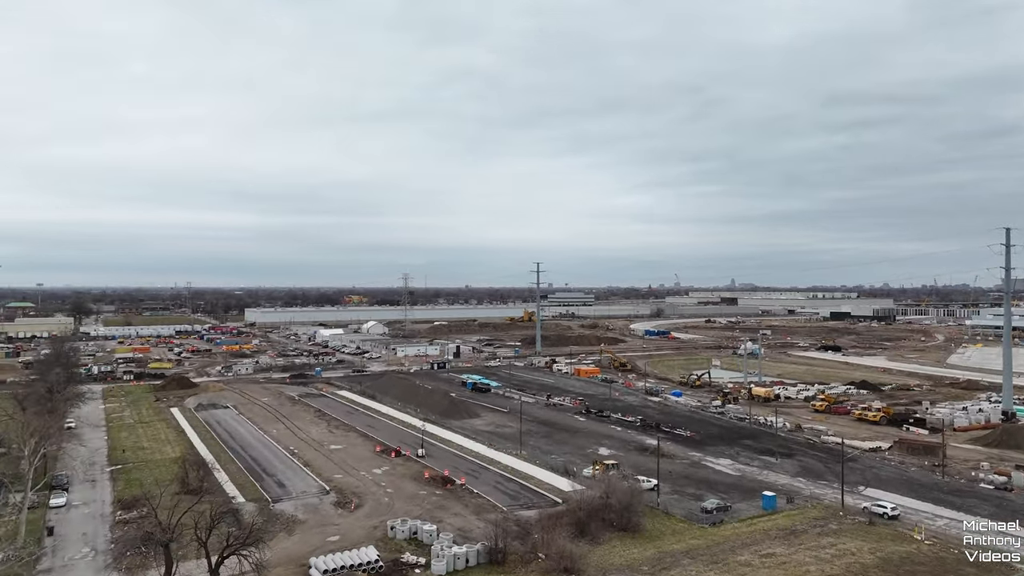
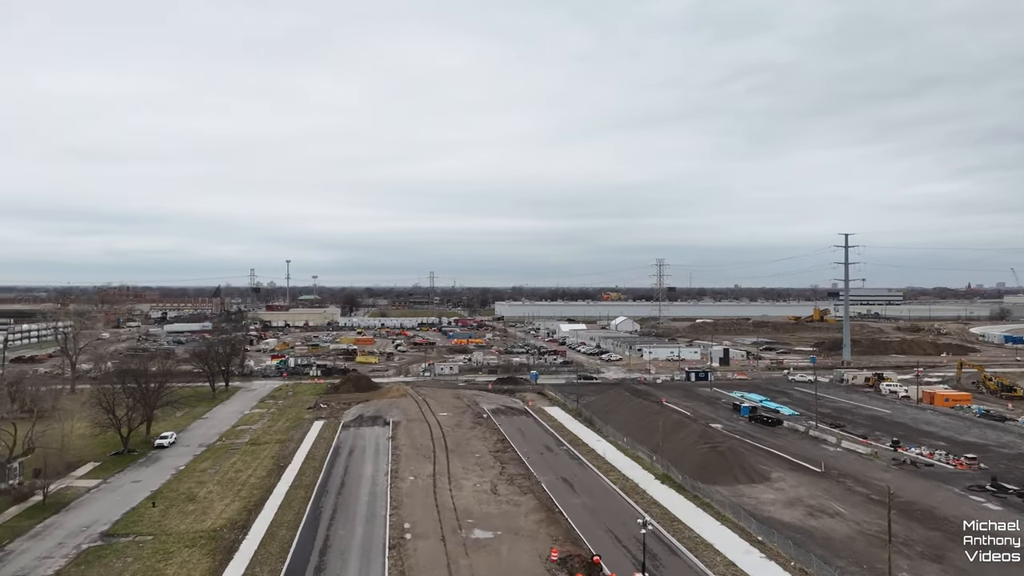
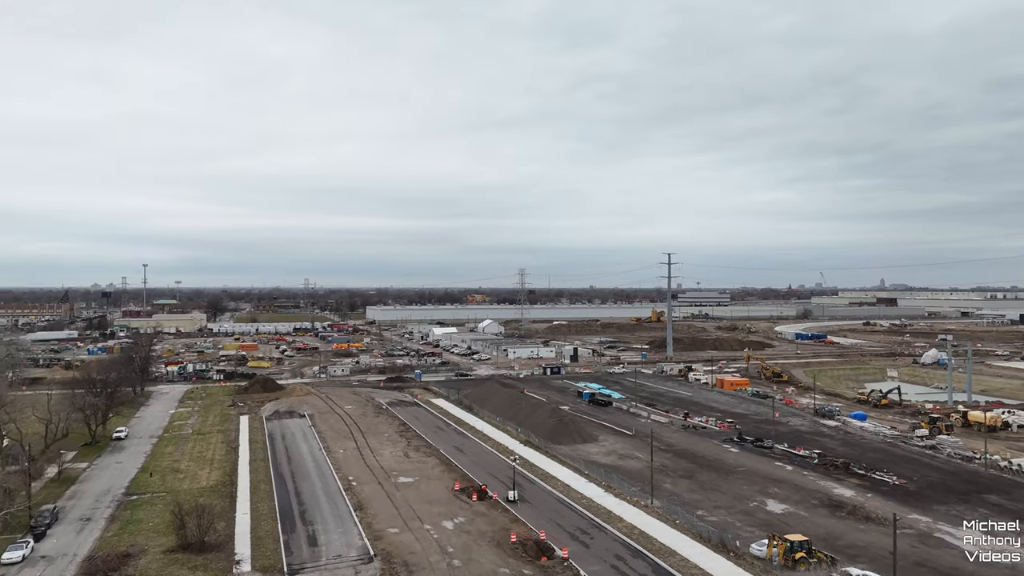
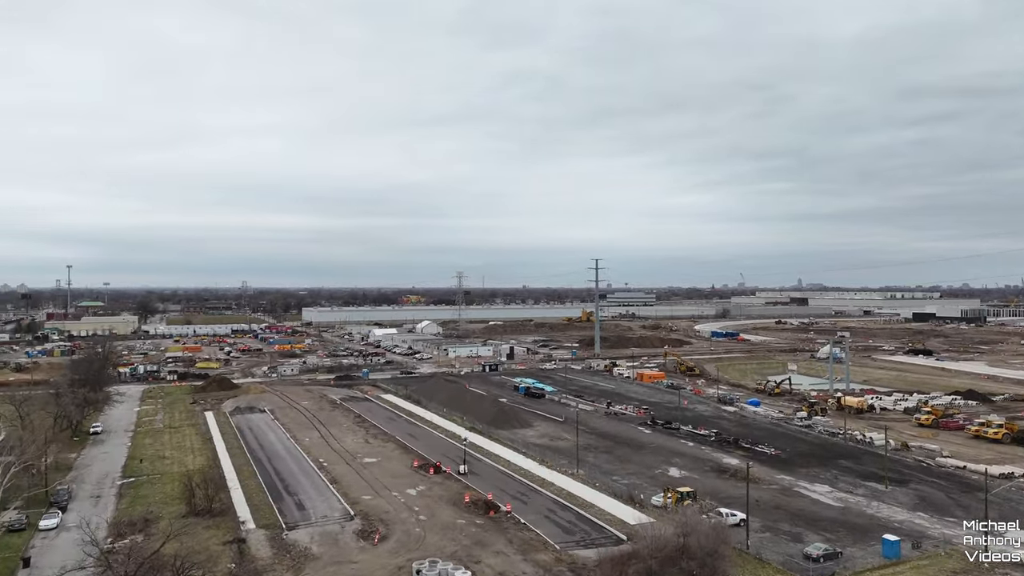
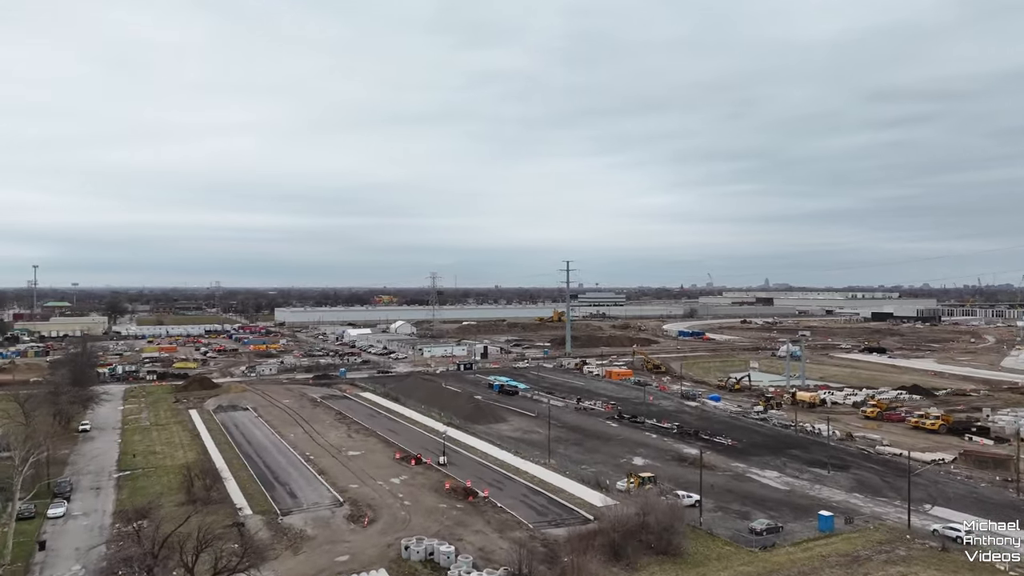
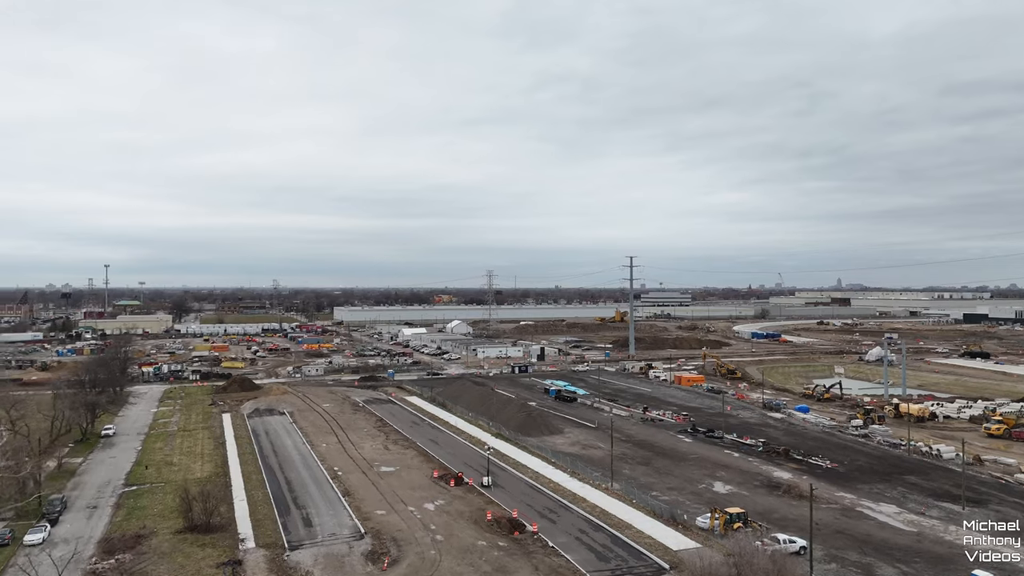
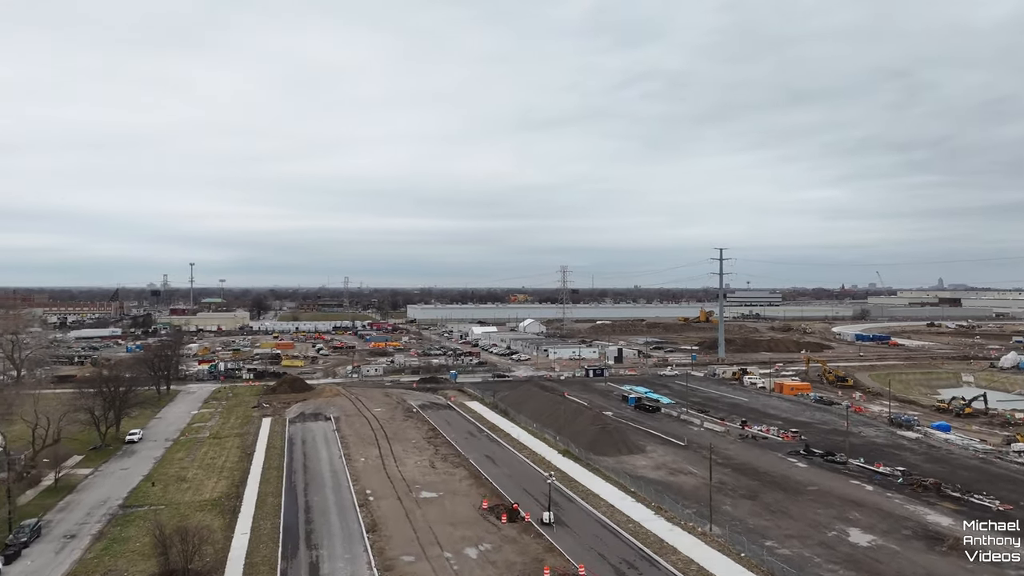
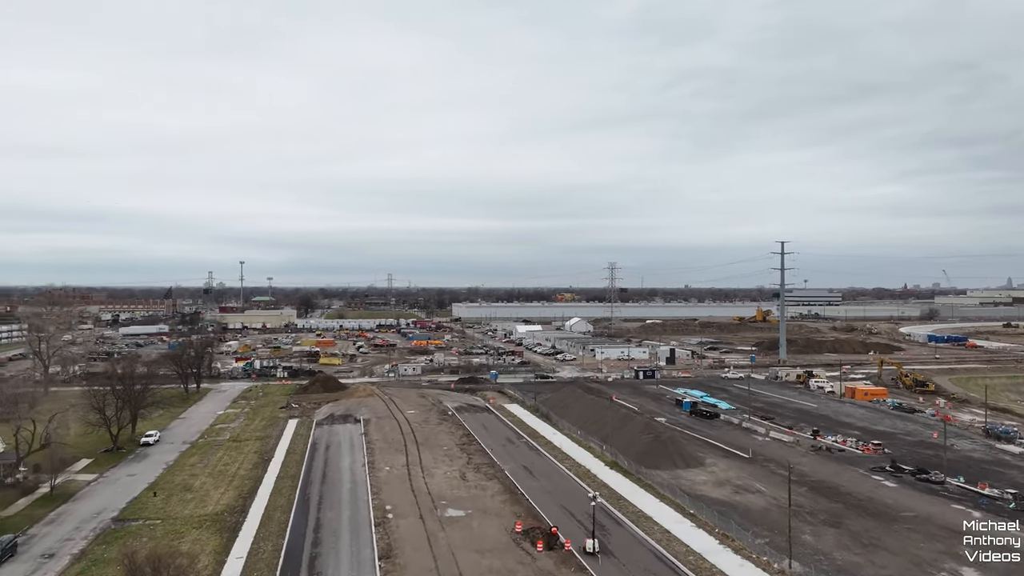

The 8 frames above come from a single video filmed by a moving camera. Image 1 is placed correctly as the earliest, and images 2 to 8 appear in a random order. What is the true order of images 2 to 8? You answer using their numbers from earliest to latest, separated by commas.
5, 4, 6, 3, 7, 8, 2
